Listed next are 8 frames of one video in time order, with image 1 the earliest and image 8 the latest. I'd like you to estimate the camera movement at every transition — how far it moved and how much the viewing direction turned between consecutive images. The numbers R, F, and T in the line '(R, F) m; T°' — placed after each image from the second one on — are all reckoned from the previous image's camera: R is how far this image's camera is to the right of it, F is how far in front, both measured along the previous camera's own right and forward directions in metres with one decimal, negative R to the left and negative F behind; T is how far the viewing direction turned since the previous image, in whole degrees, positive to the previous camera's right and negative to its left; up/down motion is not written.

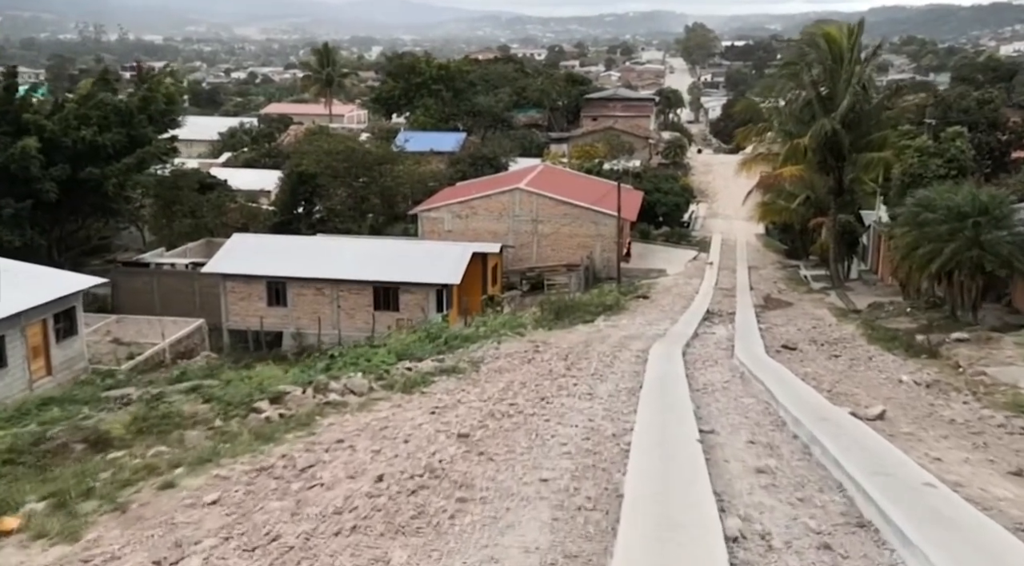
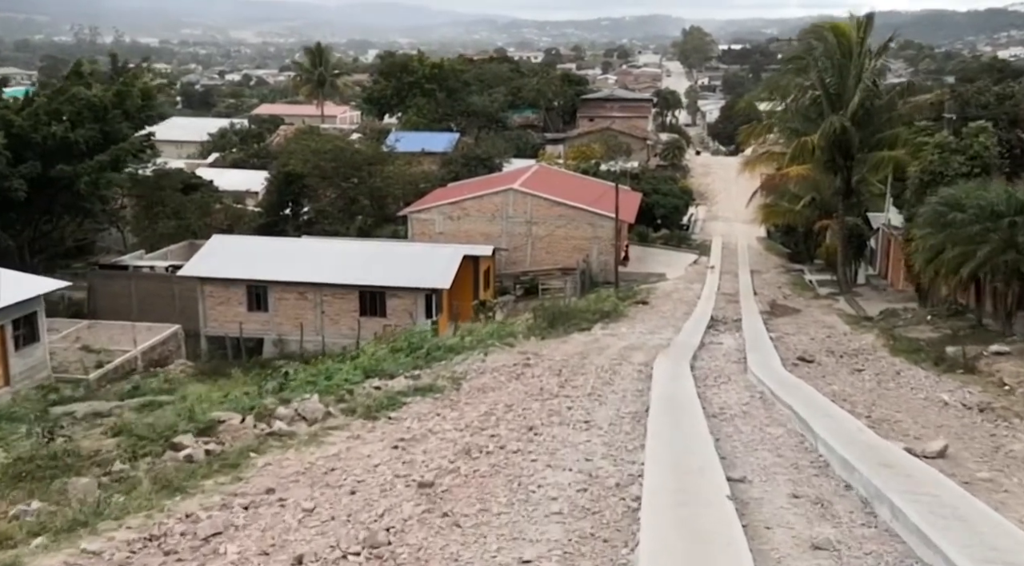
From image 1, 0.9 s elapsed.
(+0.1, +1.0) m; 0°
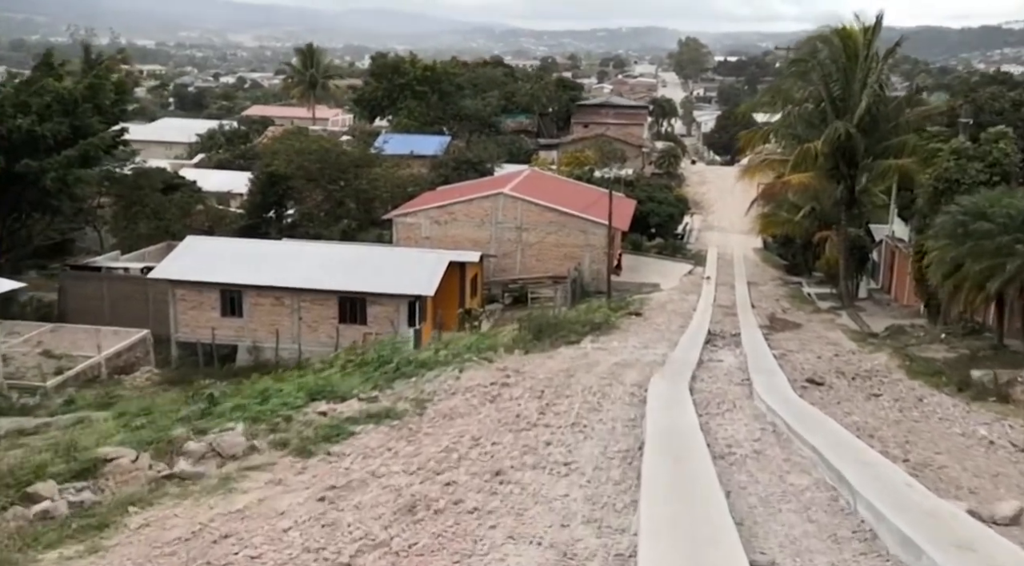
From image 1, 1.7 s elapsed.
(+0.1, +1.0) m; 0°
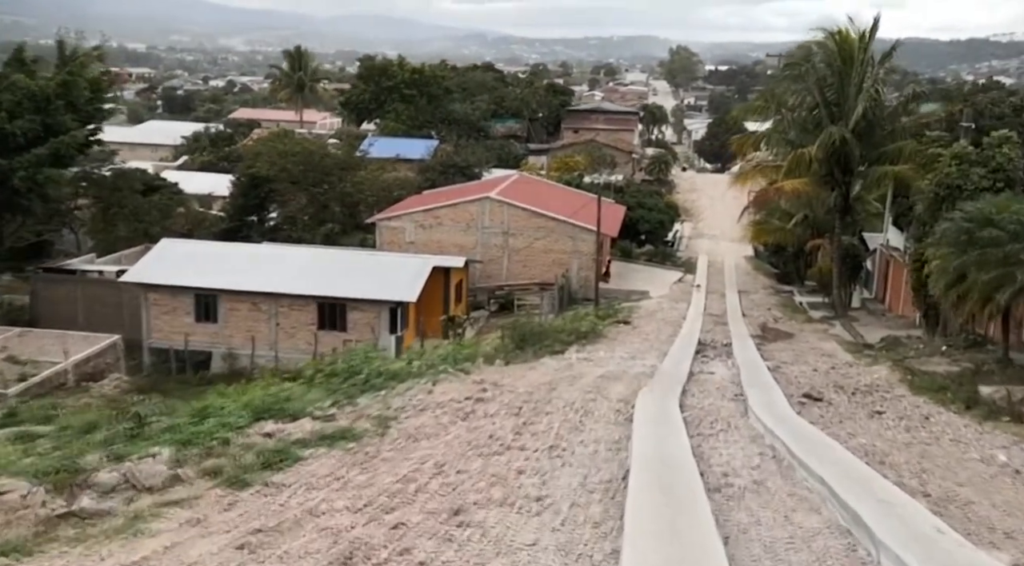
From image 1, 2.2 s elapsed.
(+0.1, +0.6) m; +1°
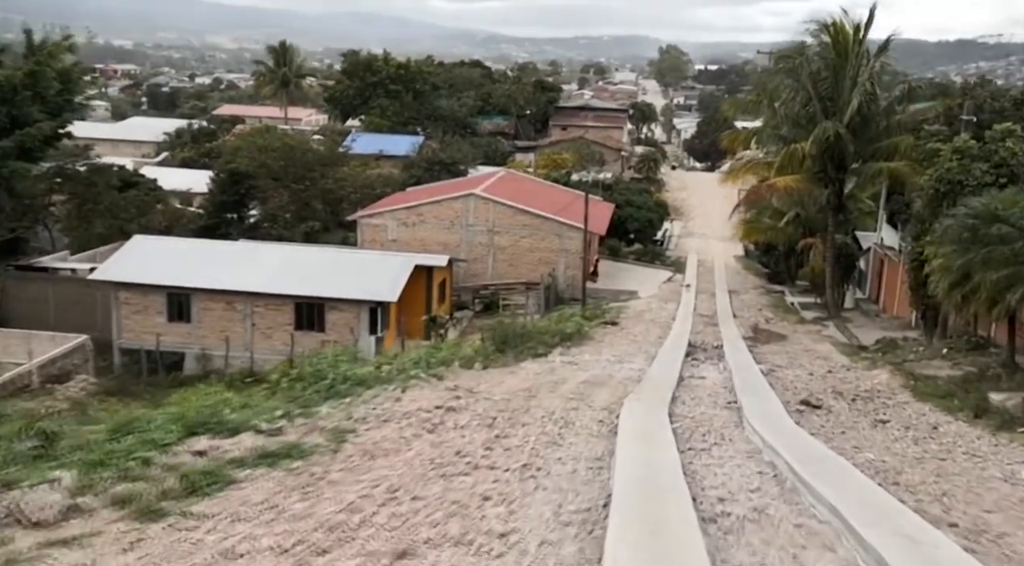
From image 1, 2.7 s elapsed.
(+0.1, +0.6) m; +1°
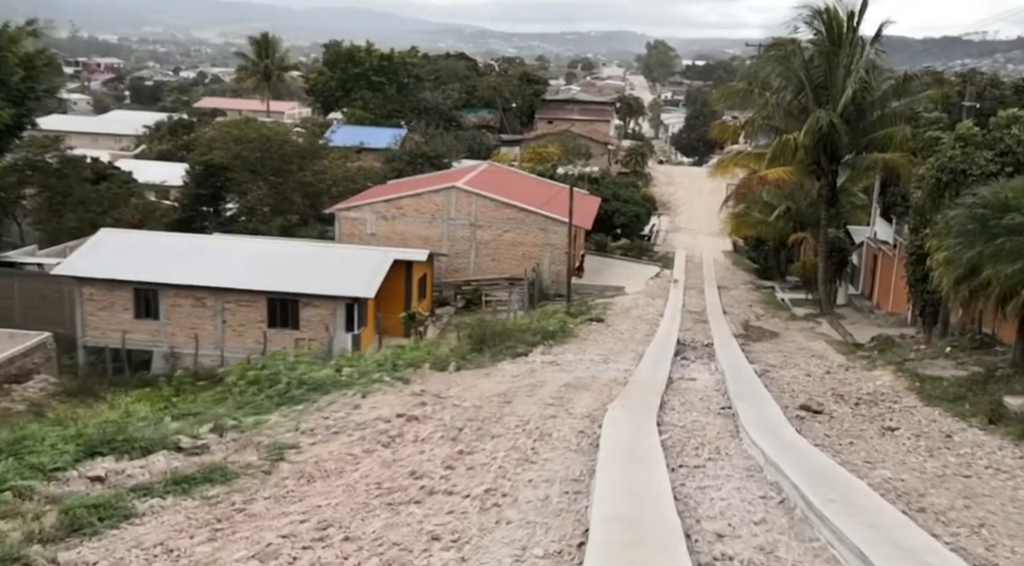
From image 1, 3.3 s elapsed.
(+0.1, +0.7) m; +1°
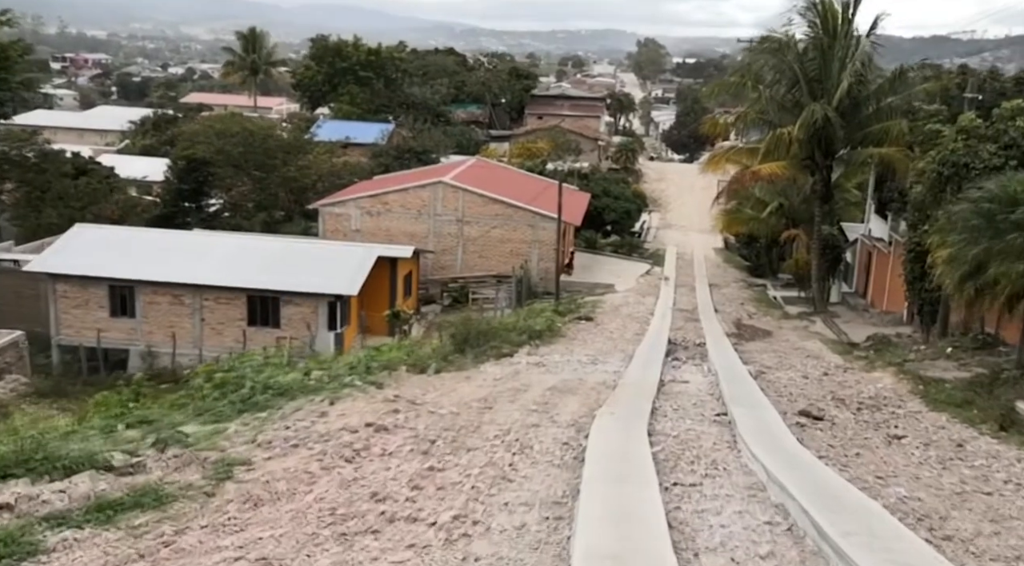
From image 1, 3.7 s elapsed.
(+0.1, +0.5) m; +1°
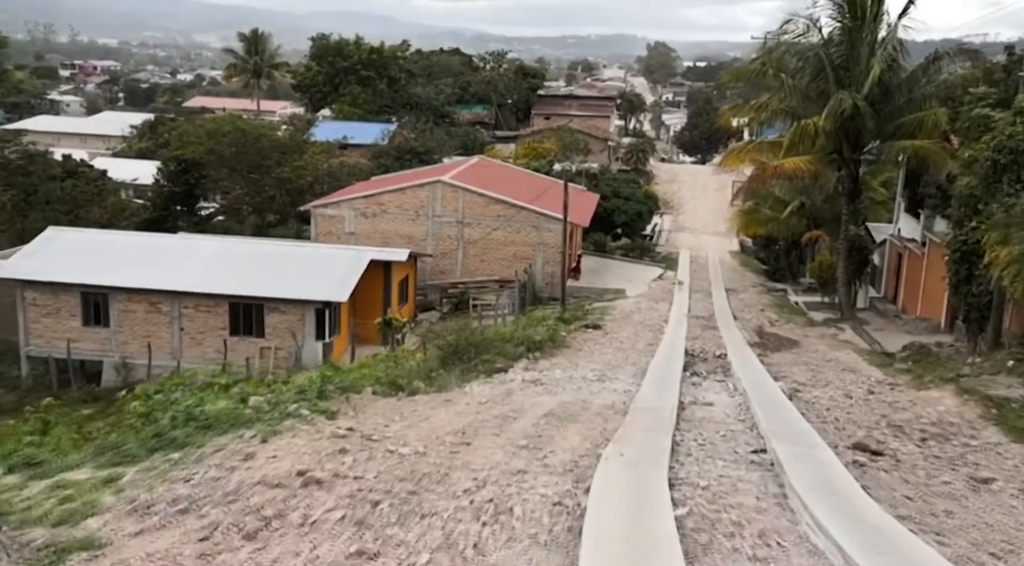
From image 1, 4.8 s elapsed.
(+0.1, +1.3) m; -1°
